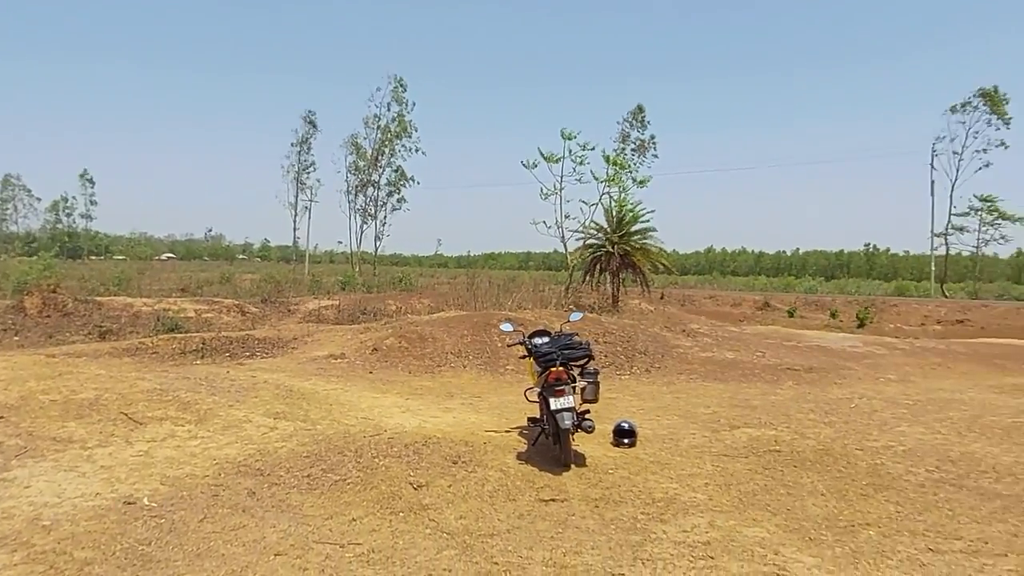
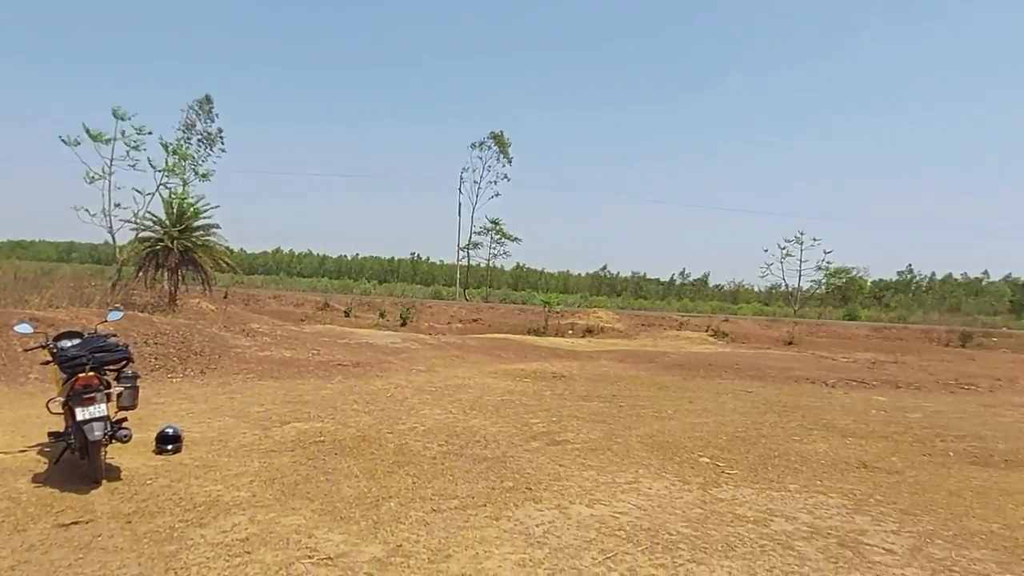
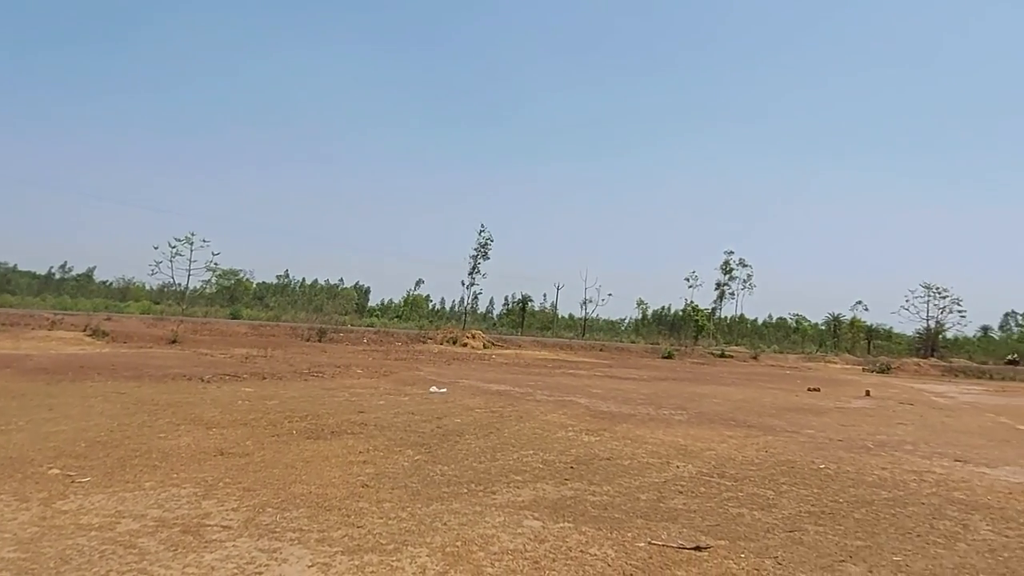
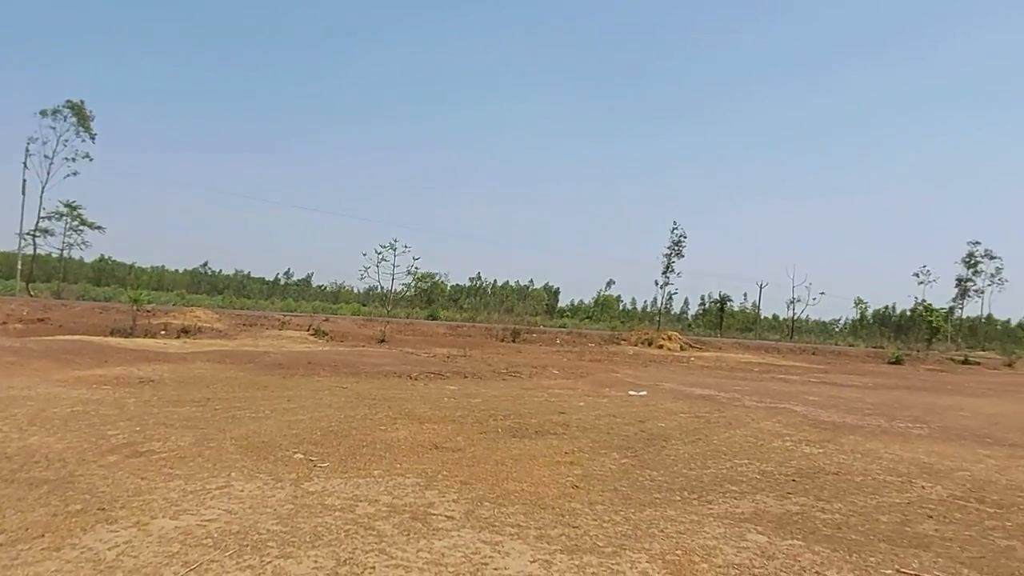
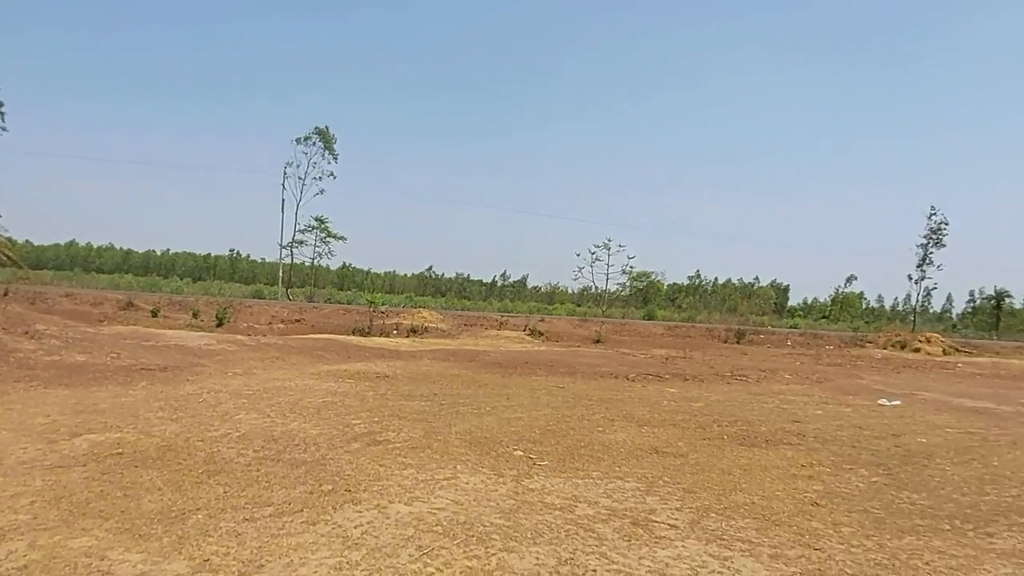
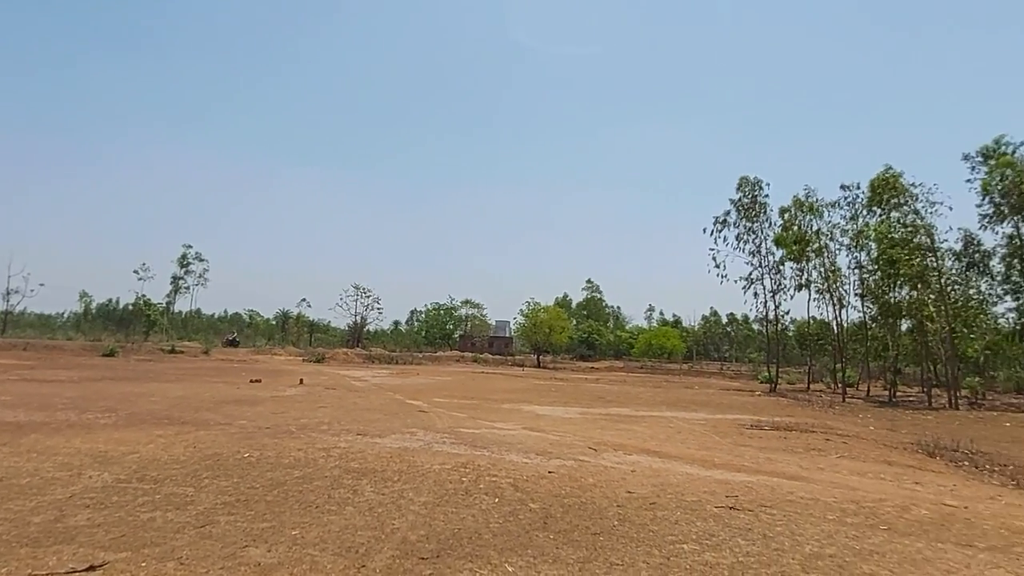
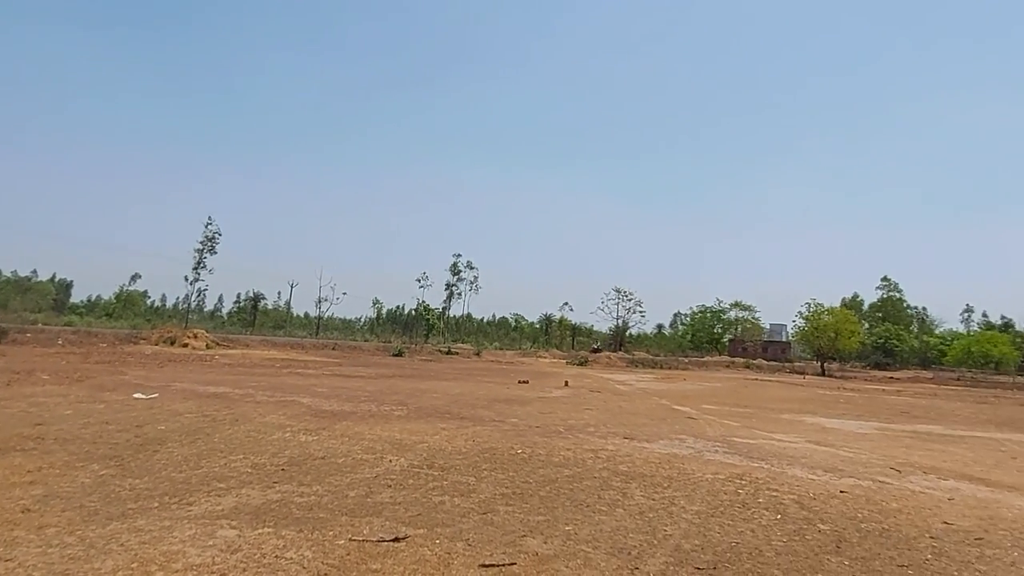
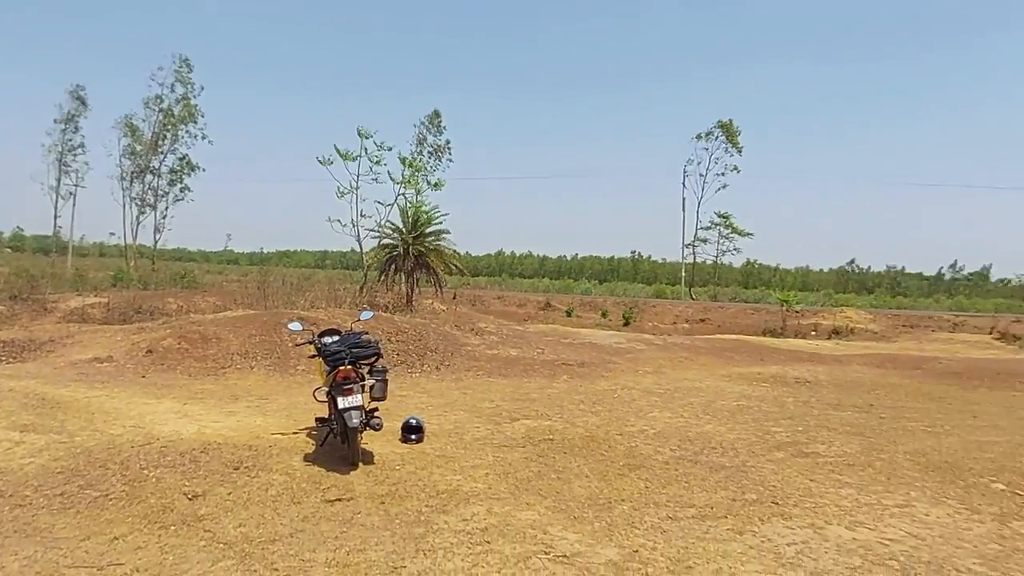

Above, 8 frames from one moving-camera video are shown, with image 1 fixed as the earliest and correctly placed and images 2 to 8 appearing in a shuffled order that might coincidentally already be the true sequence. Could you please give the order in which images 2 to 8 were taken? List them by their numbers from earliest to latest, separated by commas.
8, 2, 5, 4, 3, 7, 6
